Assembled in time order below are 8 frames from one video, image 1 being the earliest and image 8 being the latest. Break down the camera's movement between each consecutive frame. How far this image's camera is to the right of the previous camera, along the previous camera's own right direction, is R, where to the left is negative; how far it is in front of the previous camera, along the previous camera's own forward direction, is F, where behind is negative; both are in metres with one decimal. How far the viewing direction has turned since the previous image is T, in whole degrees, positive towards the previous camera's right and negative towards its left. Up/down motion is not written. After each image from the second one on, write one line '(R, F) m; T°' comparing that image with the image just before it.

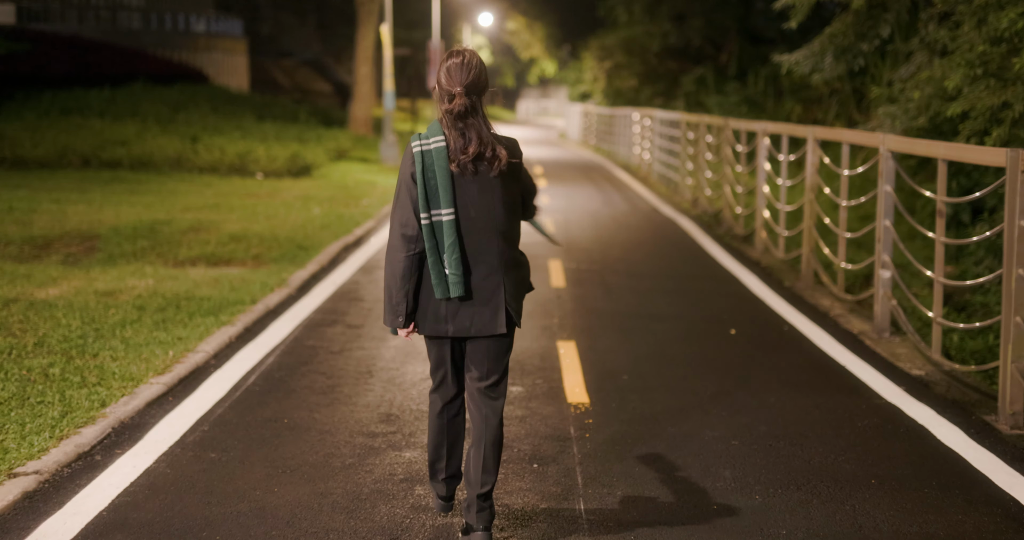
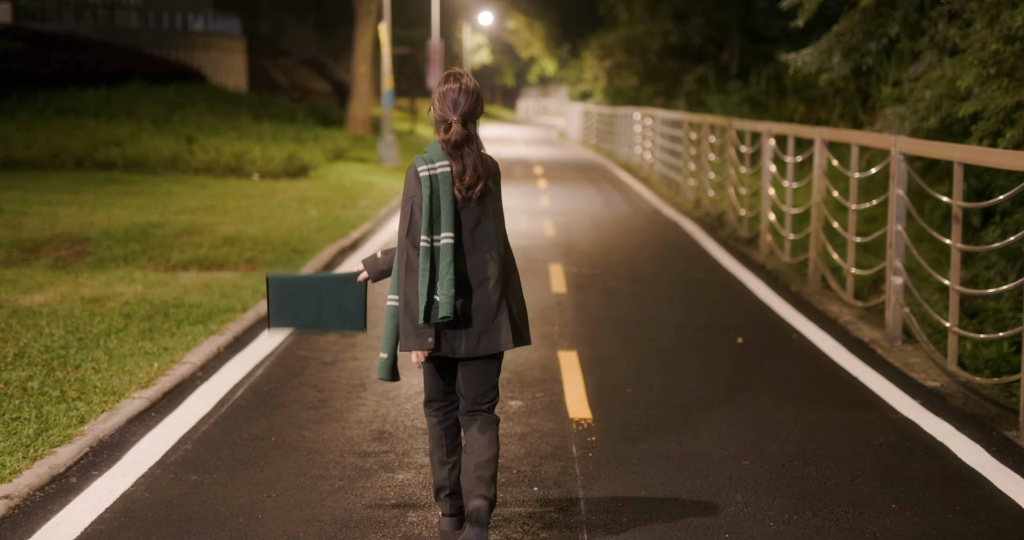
(0.0, +0.3) m; 0°
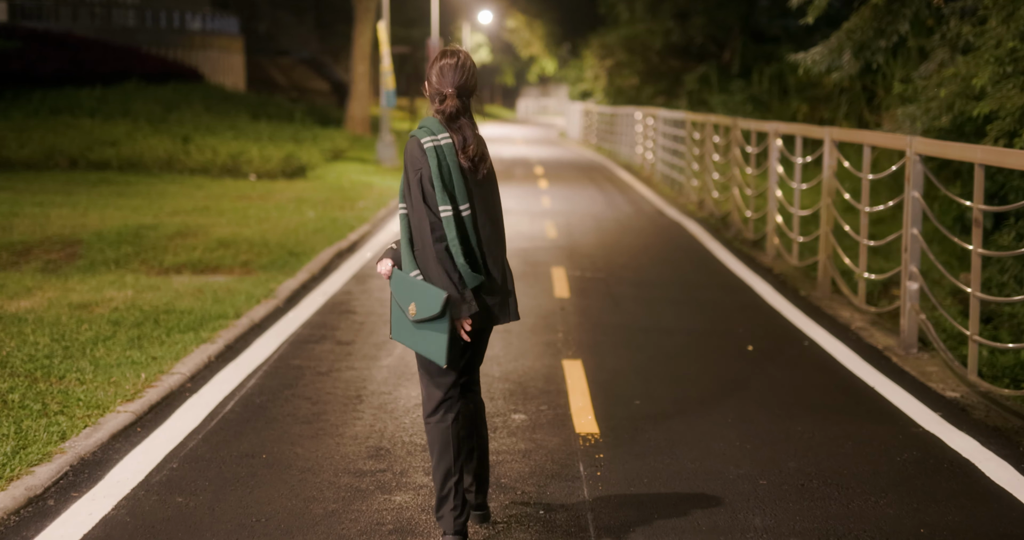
(0.0, +0.3) m; 0°
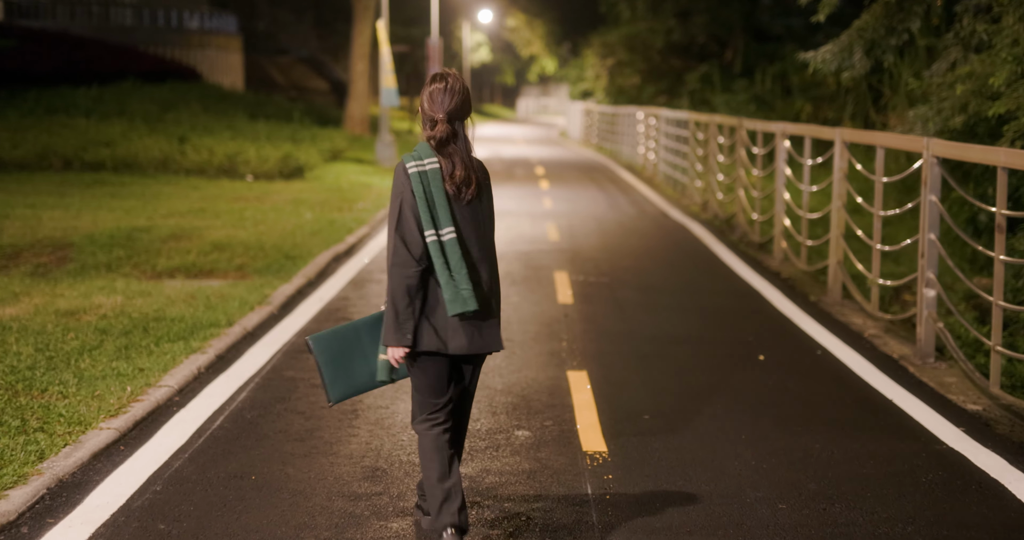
(0.0, +0.3) m; 0°
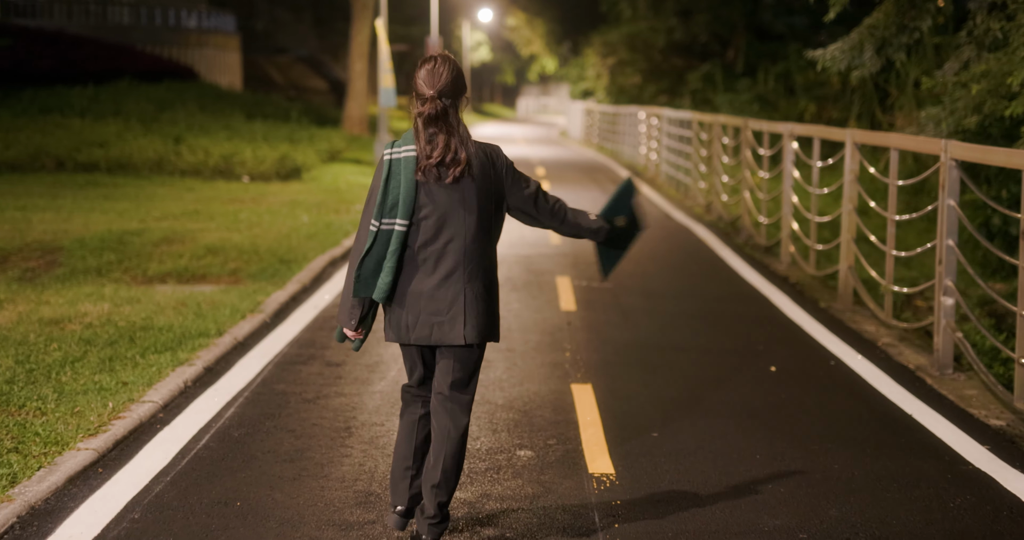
(0.0, +0.3) m; 0°
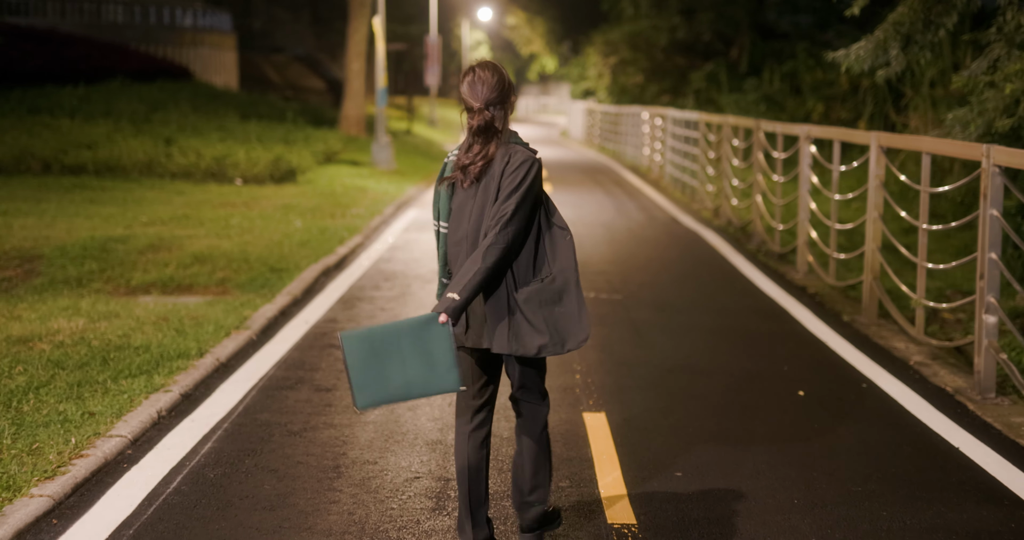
(0.0, +0.6) m; 0°
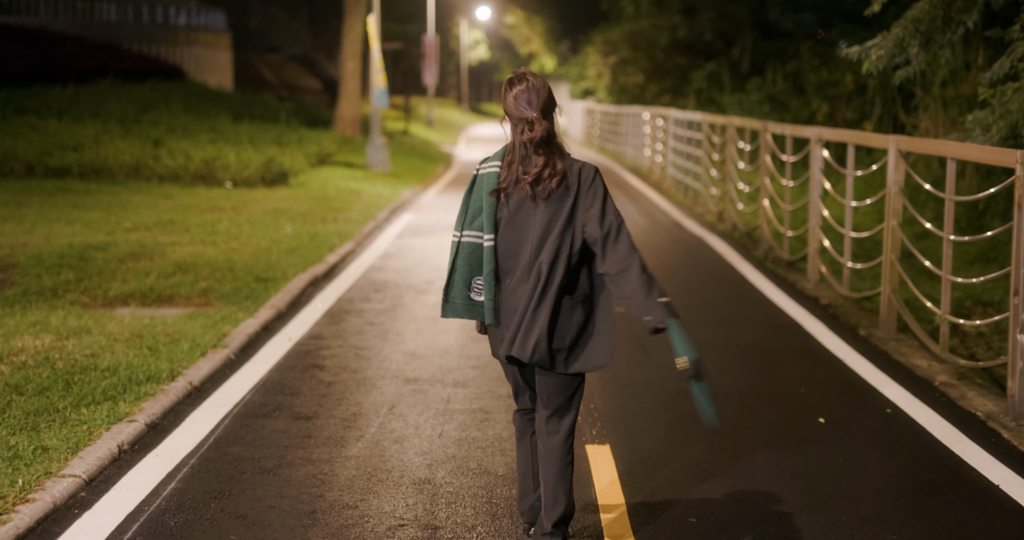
(0.0, +0.5) m; 0°
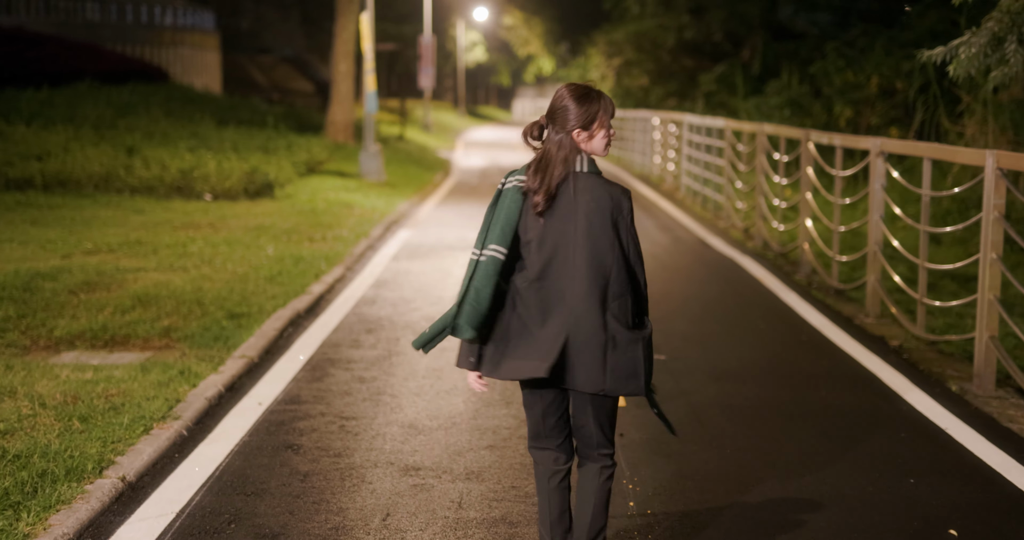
(-0.1, +1.5) m; 0°
